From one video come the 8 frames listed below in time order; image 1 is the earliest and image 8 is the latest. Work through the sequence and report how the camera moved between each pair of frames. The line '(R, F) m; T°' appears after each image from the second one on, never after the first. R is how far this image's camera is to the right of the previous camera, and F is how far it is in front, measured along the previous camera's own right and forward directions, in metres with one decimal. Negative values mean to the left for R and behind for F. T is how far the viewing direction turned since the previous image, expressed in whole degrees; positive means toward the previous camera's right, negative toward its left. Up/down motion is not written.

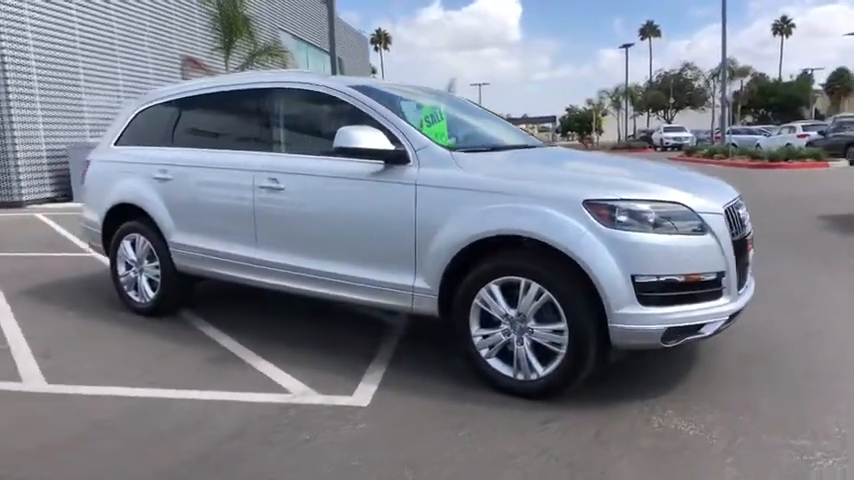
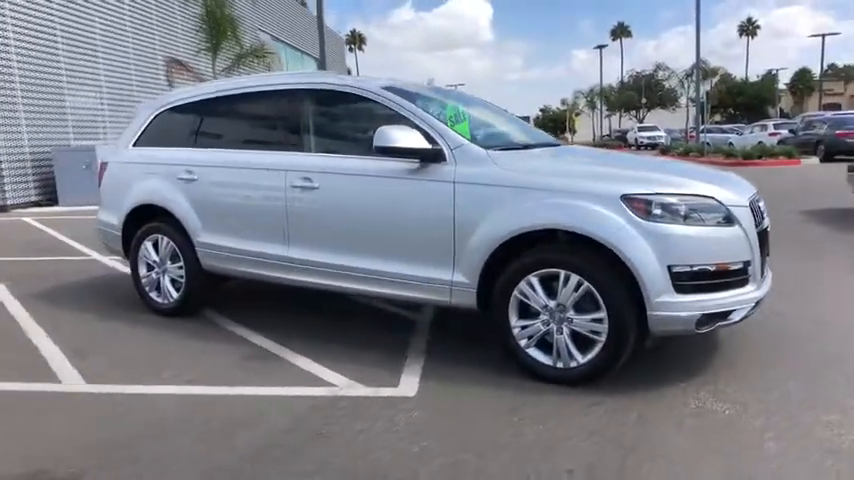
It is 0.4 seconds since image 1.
(-0.5, -0.1) m; +2°
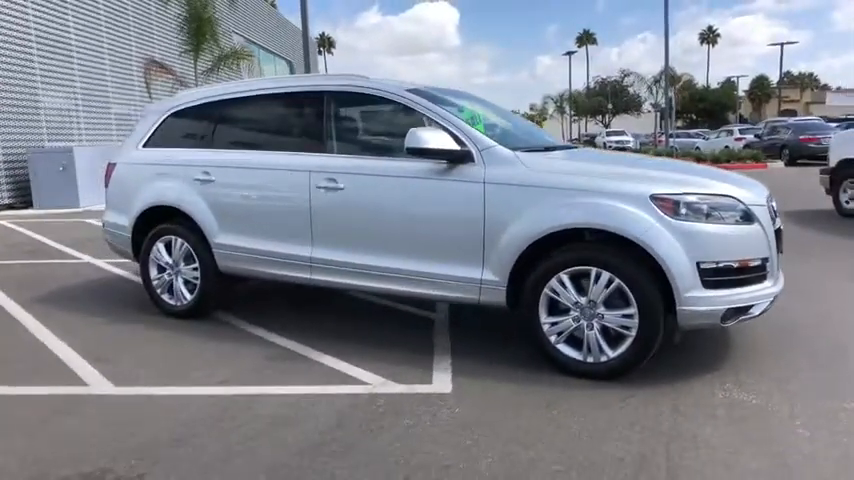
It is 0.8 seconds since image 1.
(-0.5, -0.1) m; +3°
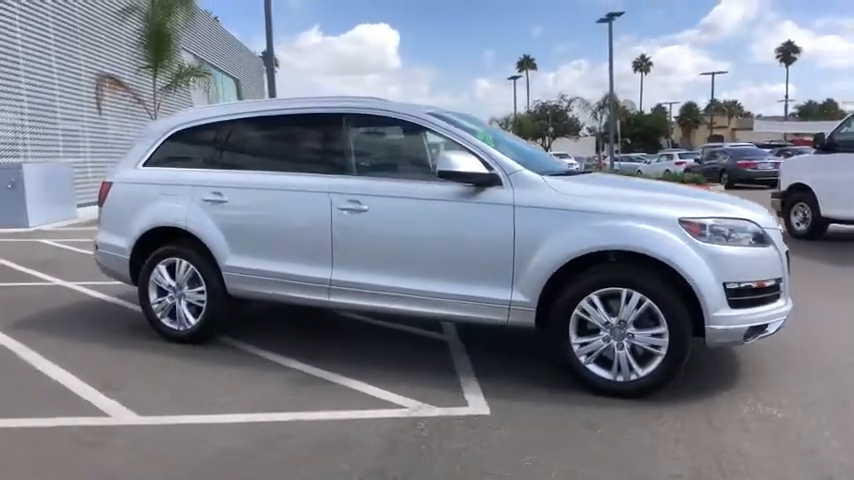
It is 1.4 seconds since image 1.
(-0.7, 0.0) m; +5°
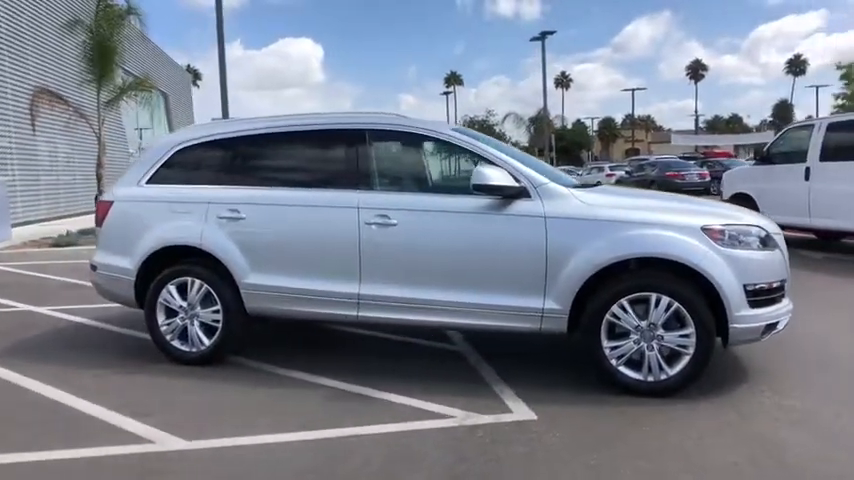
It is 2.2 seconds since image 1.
(-0.9, -0.1) m; +7°
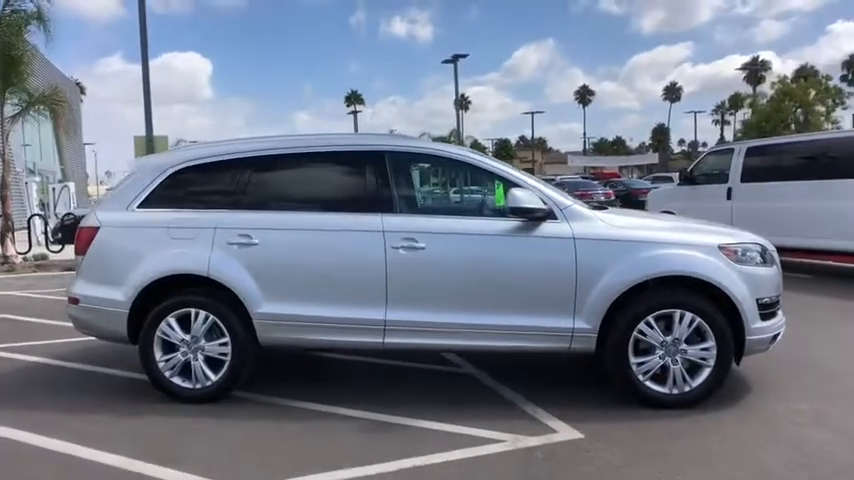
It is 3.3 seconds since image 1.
(-1.1, +0.1) m; +9°
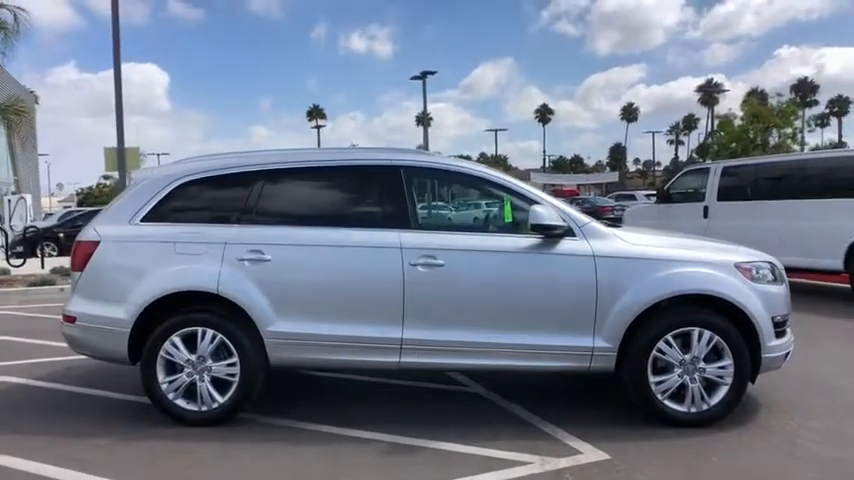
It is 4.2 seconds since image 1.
(-0.5, +0.1) m; +4°
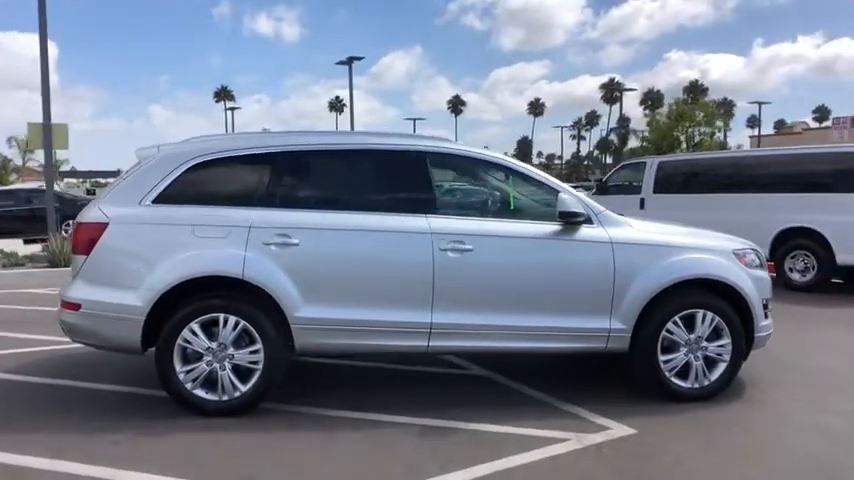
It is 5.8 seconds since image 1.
(-1.0, 0.0) m; +8°
